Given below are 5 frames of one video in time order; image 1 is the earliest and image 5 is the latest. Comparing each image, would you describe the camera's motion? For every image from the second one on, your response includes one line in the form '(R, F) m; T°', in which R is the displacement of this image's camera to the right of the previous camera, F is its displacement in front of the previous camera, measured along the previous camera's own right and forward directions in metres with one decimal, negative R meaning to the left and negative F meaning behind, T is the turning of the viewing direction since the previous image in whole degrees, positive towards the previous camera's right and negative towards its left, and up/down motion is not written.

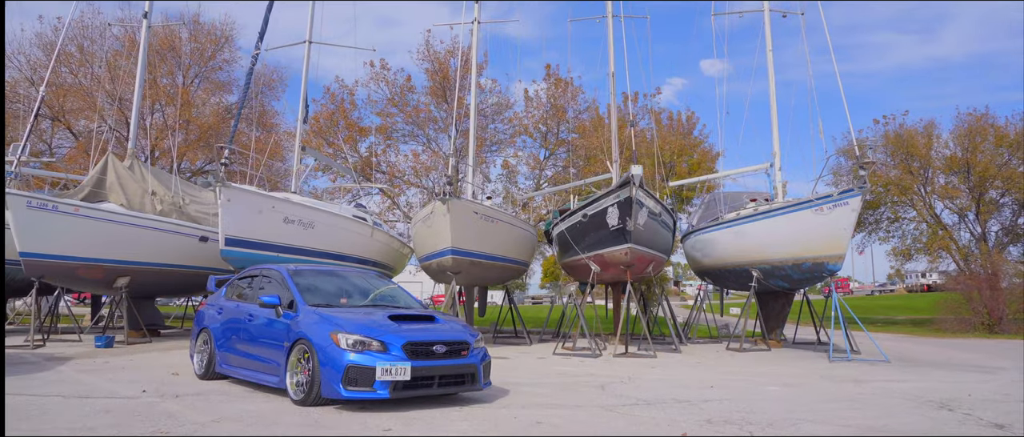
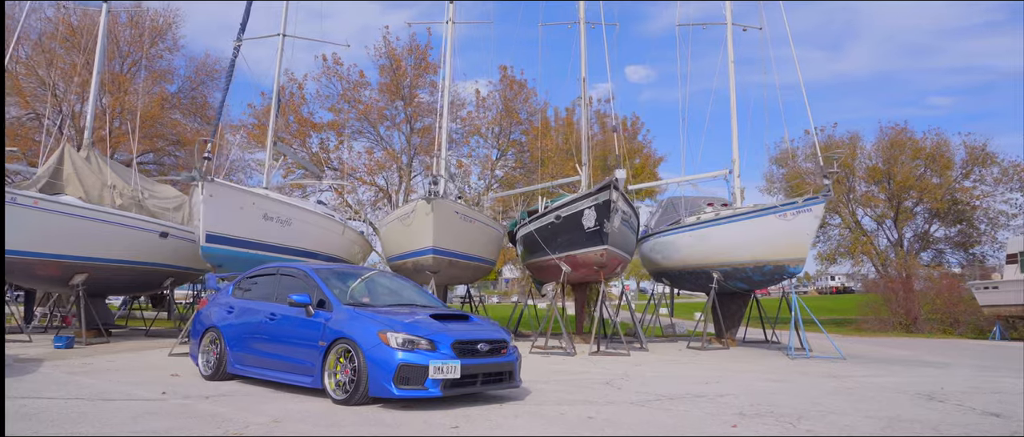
(-1.1, -0.1) m; +6°
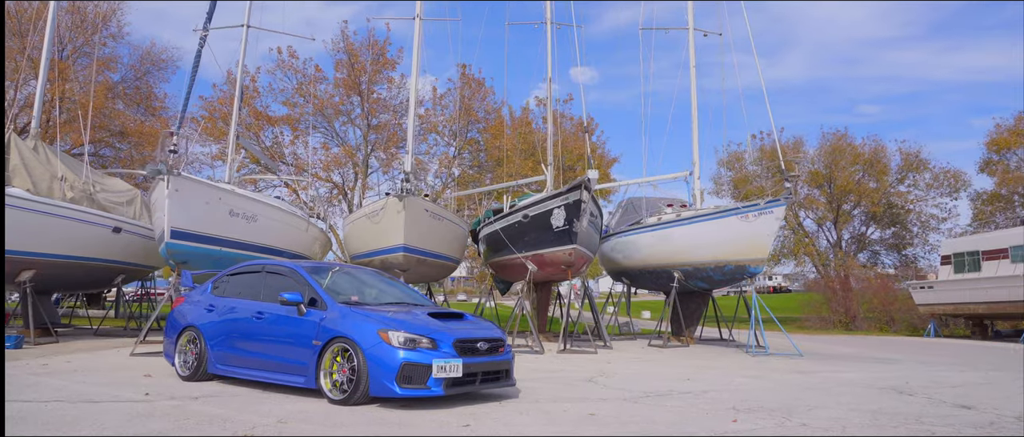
(-0.5, 0.0) m; +5°
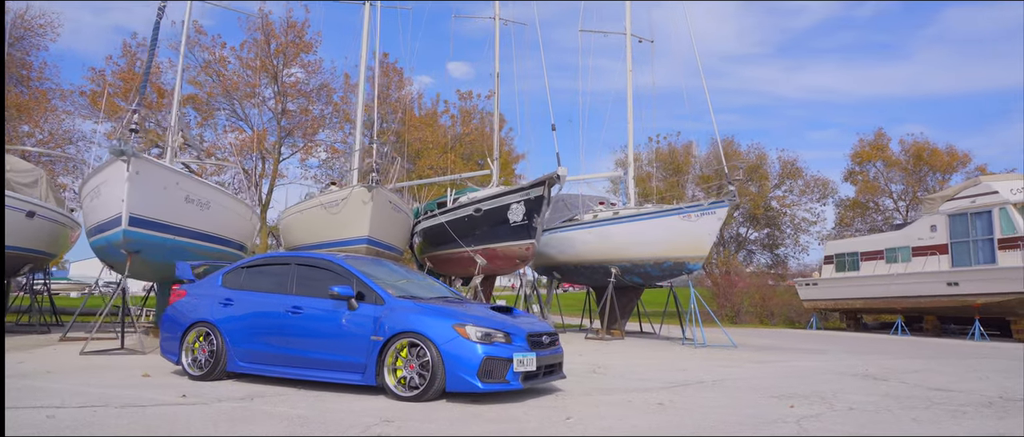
(-1.8, +0.1) m; +10°
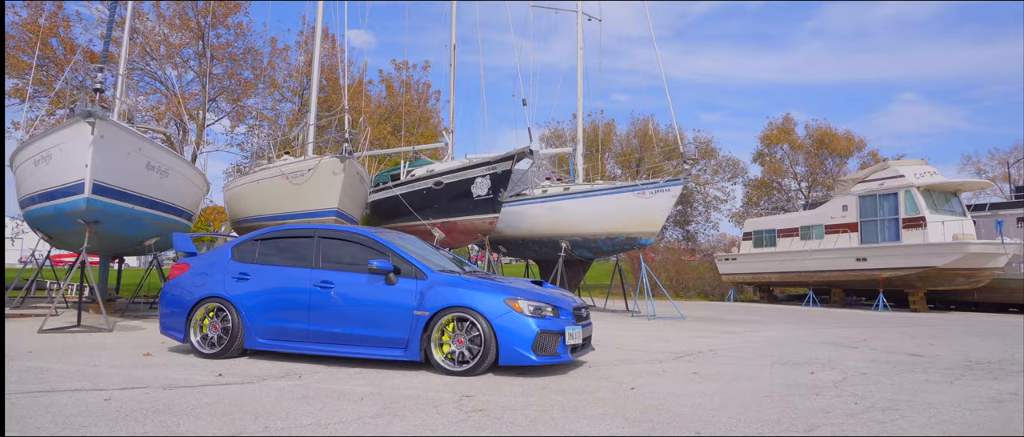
(-1.3, +0.1) m; +8°
